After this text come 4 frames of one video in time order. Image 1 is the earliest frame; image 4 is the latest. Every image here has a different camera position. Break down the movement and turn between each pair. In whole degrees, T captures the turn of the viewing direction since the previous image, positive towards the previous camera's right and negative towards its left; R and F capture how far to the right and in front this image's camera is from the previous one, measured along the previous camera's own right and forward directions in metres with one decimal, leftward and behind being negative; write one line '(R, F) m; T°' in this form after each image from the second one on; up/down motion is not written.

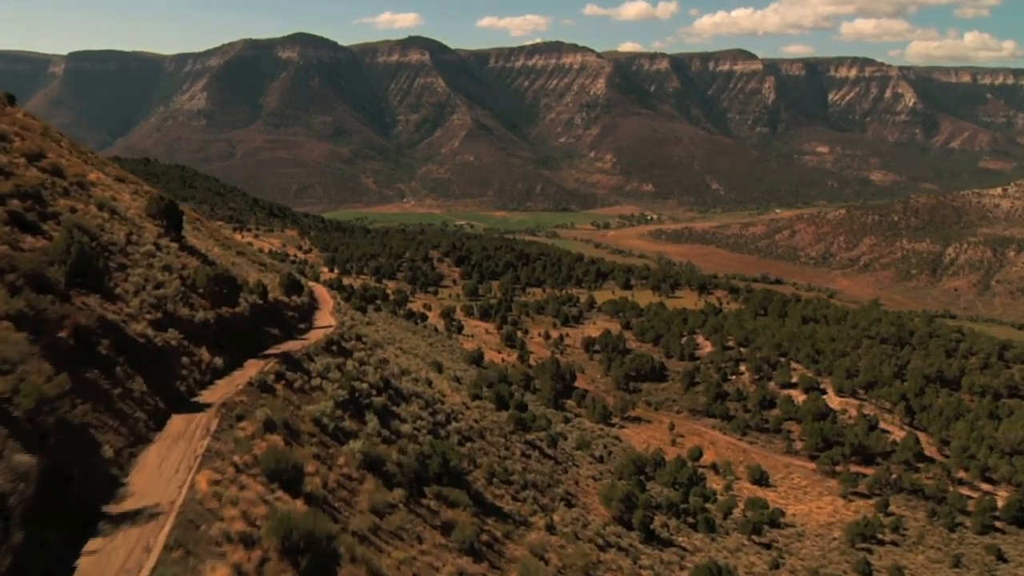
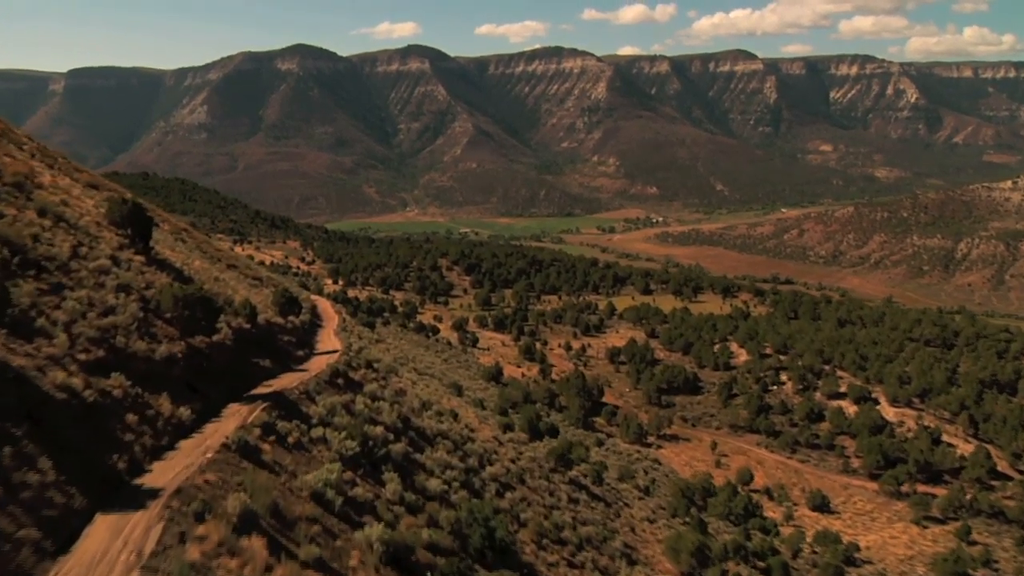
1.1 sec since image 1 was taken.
(-1.4, +5.0) m; 0°
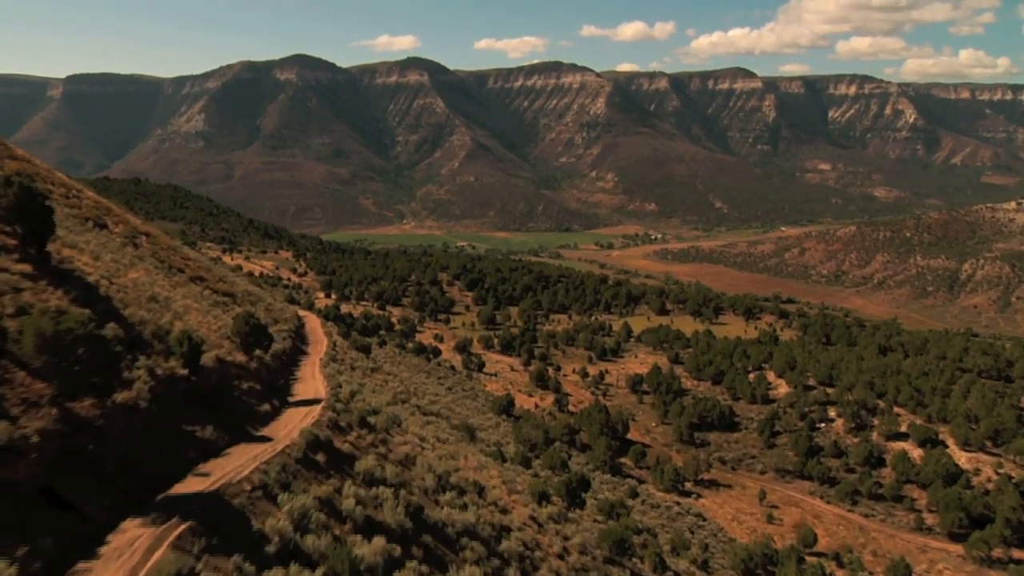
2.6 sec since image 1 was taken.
(-1.6, +6.9) m; 0°
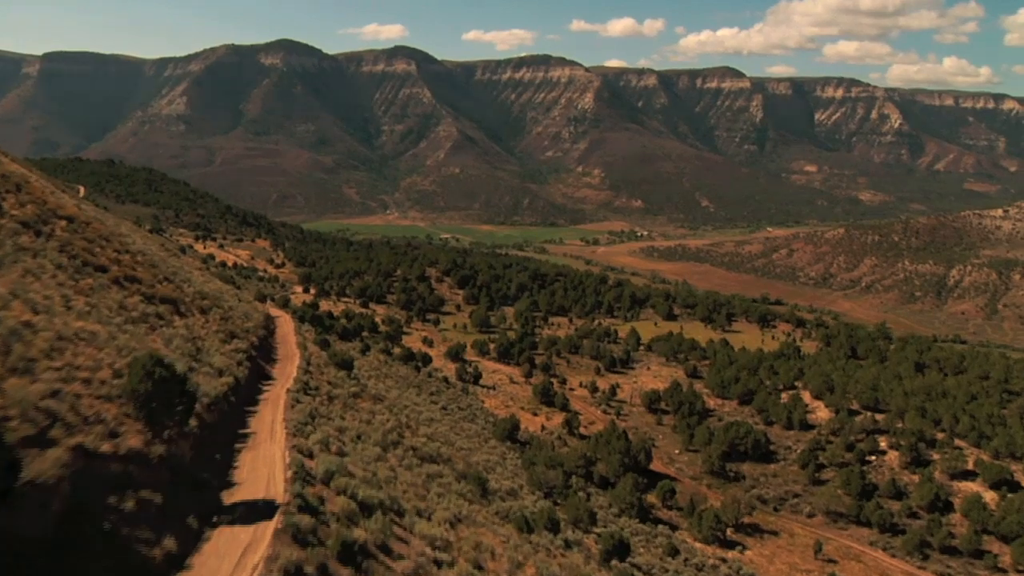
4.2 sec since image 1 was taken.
(-1.8, +7.5) m; +2°
